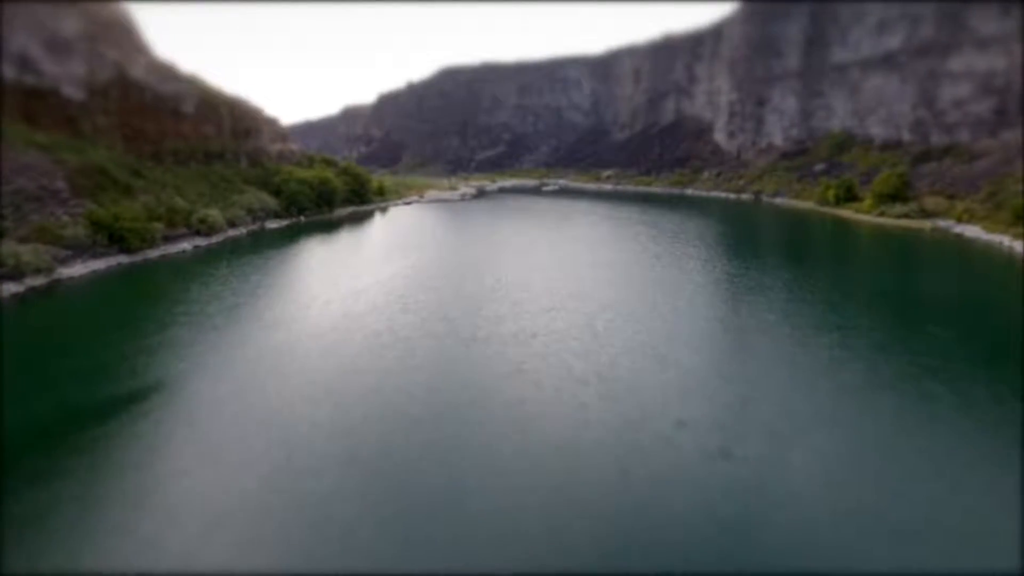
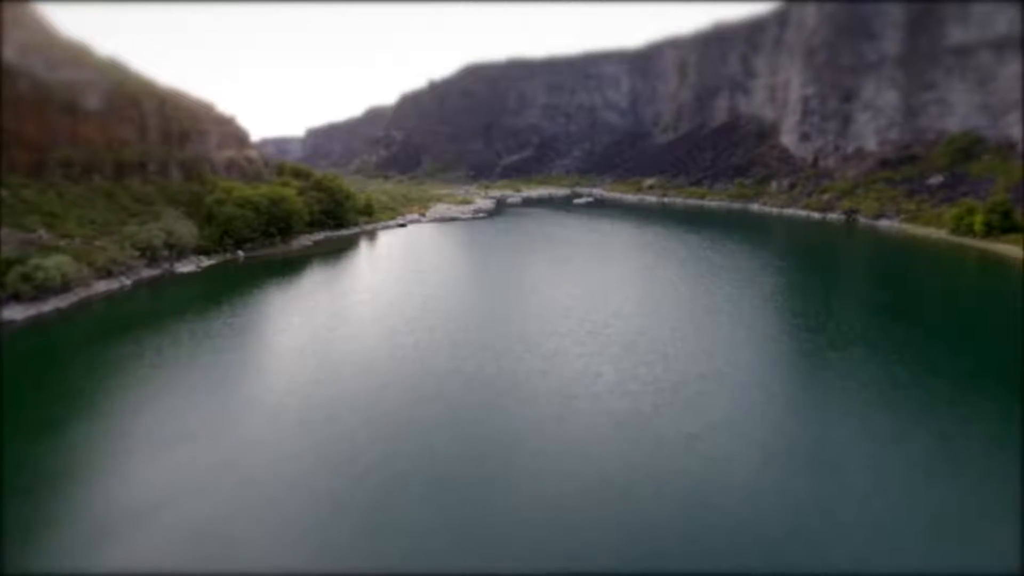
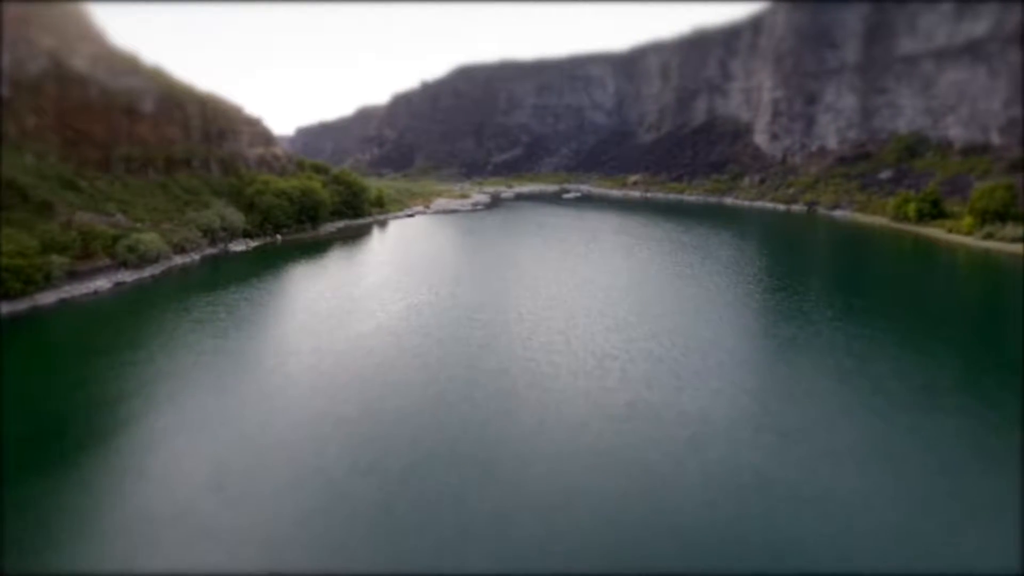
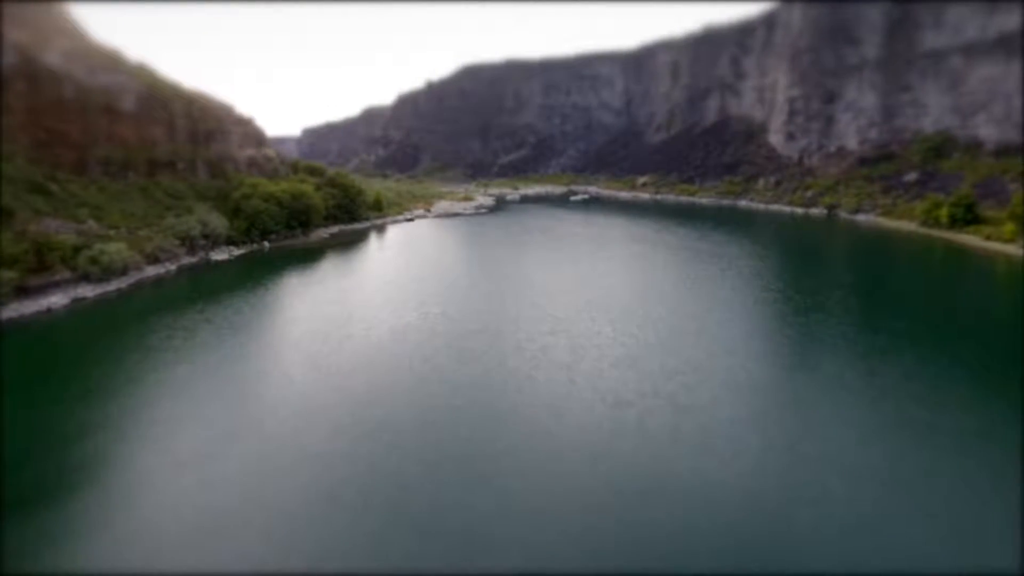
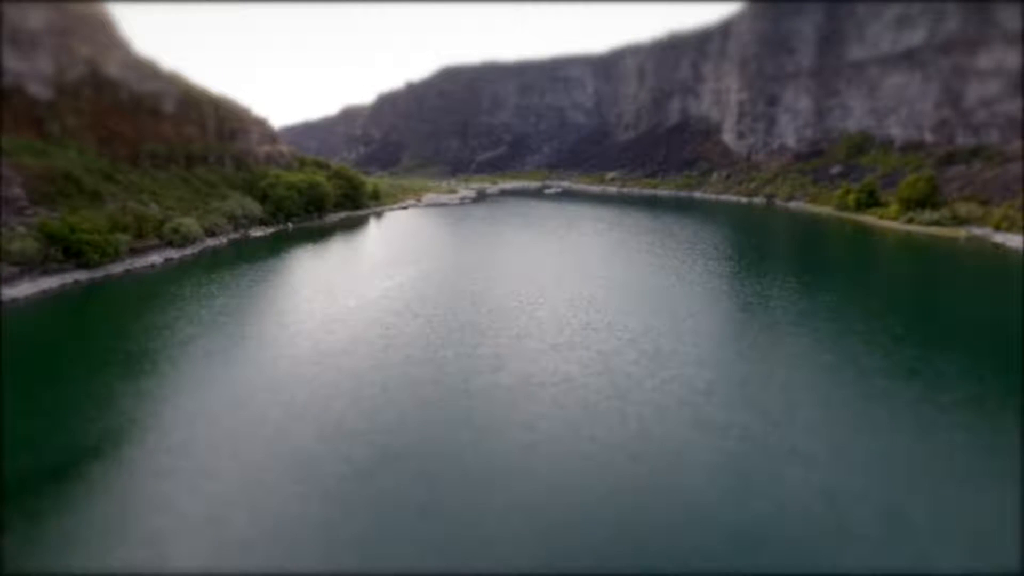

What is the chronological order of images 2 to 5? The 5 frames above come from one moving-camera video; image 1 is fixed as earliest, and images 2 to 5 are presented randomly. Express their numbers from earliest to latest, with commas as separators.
5, 3, 4, 2
